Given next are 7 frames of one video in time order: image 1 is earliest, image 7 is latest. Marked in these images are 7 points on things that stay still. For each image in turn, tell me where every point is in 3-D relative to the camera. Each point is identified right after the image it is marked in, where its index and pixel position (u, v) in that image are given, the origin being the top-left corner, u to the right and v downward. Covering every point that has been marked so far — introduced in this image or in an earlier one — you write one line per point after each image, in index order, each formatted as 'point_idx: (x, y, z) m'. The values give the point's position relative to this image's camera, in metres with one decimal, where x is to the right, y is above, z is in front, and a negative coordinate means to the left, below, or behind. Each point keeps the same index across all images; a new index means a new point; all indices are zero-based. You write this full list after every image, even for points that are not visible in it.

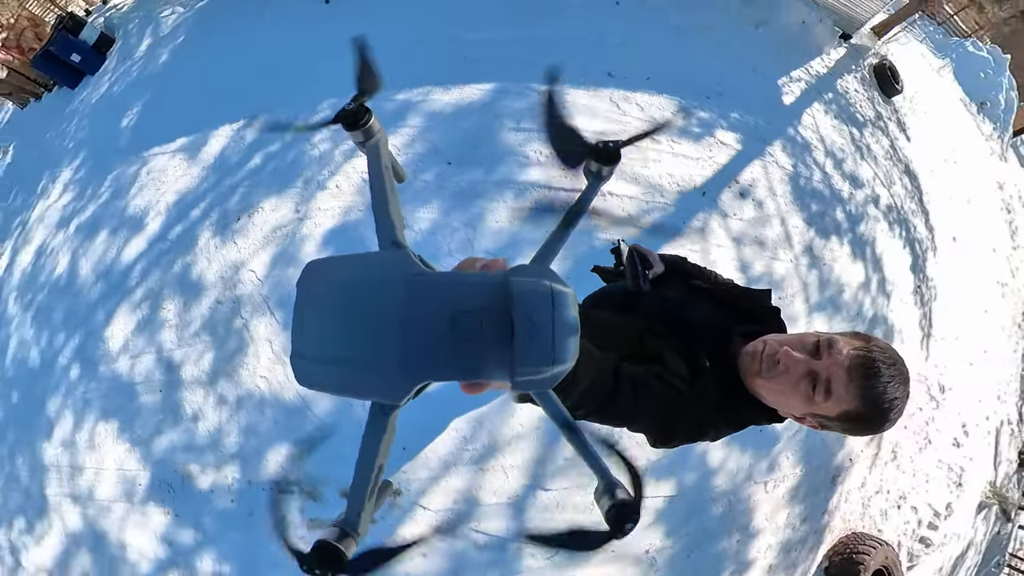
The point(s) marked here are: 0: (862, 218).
0: (+6.5, +1.3, +5.2) m
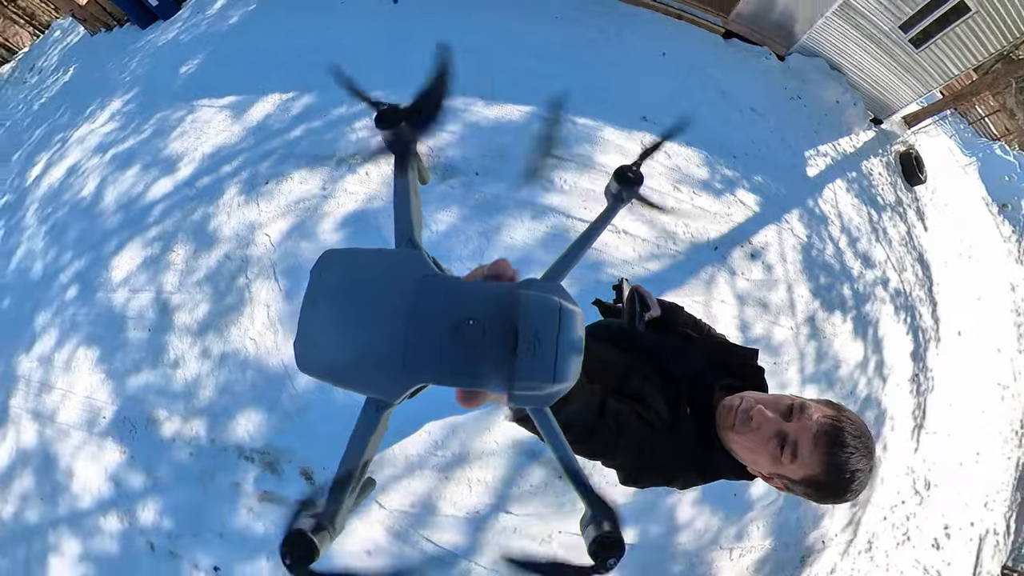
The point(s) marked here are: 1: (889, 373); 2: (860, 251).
0: (+6.7, -0.2, +5.2) m
1: (+6.9, -1.6, +5.1) m
2: (+6.6, +0.7, +5.3) m
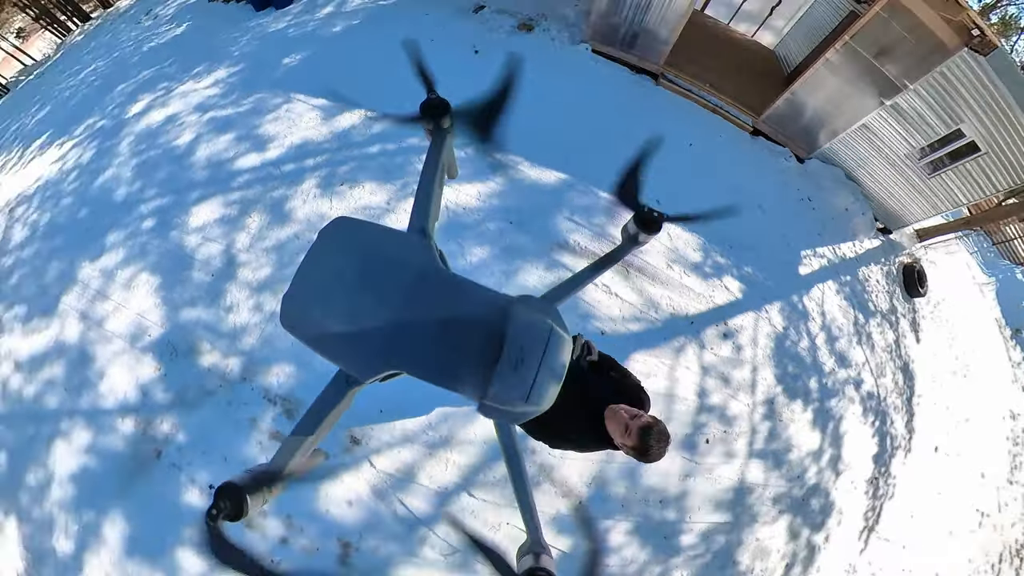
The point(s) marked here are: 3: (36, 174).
0: (+6.5, -2.1, +5.6) m
1: (+6.4, -3.5, +5.5) m
2: (+6.7, -1.2, +5.8) m
3: (-10.8, +2.6, +6.4) m
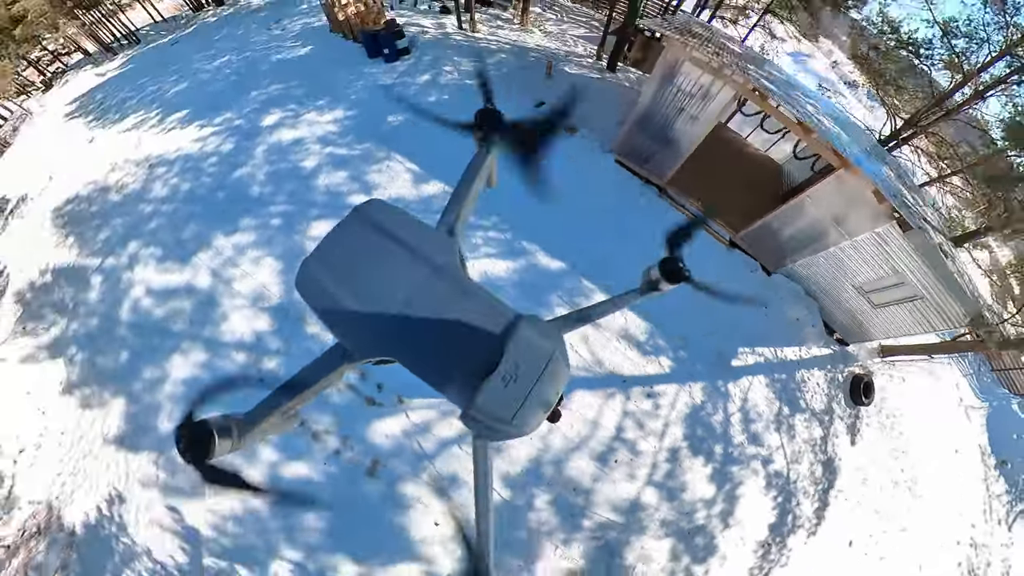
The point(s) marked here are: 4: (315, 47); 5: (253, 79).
0: (+5.8, -4.4, +7.1) m
1: (+5.4, -5.8, +6.9) m
2: (+6.2, -3.6, +7.3) m
3: (-9.9, +4.2, +8.3) m
4: (-7.1, +8.7, +10.1) m
5: (-8.6, +6.9, +9.3) m
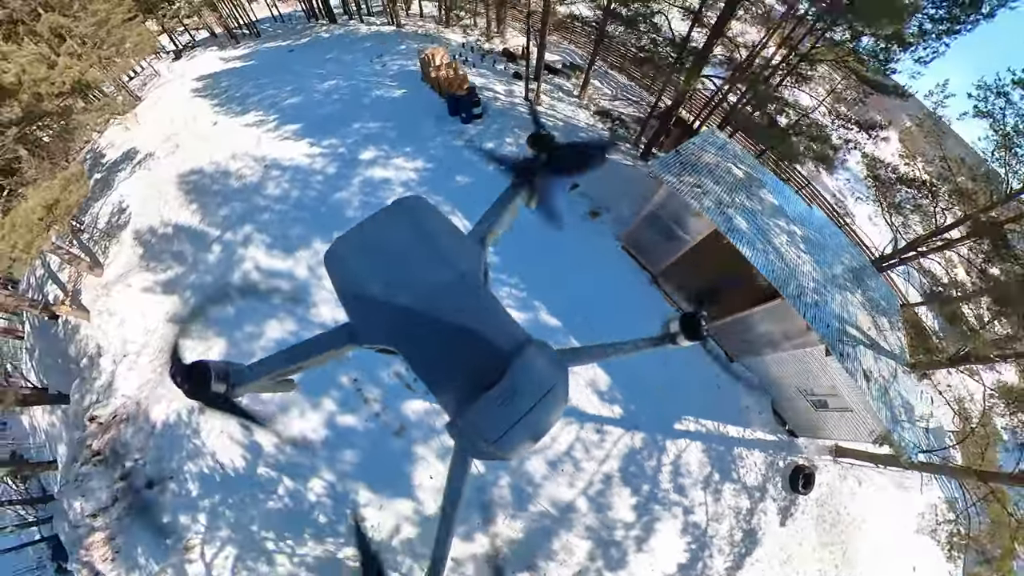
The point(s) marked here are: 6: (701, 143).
0: (+4.8, -6.8, +8.9) m
1: (+4.1, -8.0, +8.7) m
2: (+5.4, -6.1, +9.1) m
3: (-8.4, +5.2, +10.8) m
4: (-4.6, +8.8, +12.6) m
5: (-6.5, +7.5, +11.9) m
6: (+7.4, +5.7, +10.9) m
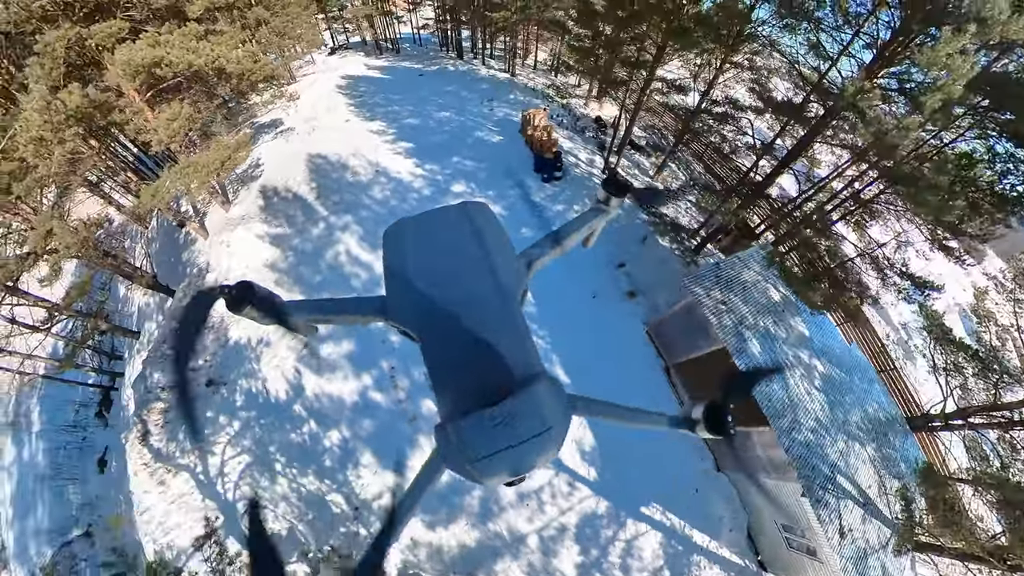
0: (+3.2, -9.6, +9.4) m
1: (+2.1, -10.5, +9.2) m
2: (+3.9, -9.2, +9.6) m
3: (-5.2, +5.8, +13.2) m
4: (-0.3, +7.9, +14.8) m
5: (-2.6, +7.3, +14.2) m
6: (+9.8, +1.2, +11.7) m
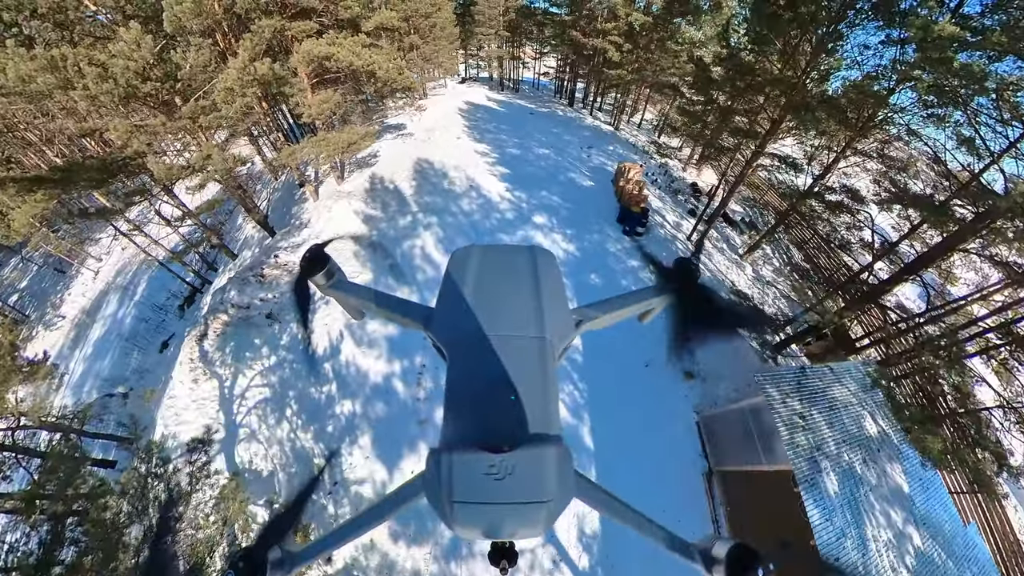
0: (+1.4, -11.1, +7.6) m
1: (+0.1, -11.6, +7.5) m
2: (+2.3, -10.9, +7.7) m
3: (-1.2, +5.3, +14.4) m
4: (+4.3, +5.7, +15.2) m
5: (+1.9, +5.8, +14.9) m
6: (+11.3, -3.0, +9.6) m
